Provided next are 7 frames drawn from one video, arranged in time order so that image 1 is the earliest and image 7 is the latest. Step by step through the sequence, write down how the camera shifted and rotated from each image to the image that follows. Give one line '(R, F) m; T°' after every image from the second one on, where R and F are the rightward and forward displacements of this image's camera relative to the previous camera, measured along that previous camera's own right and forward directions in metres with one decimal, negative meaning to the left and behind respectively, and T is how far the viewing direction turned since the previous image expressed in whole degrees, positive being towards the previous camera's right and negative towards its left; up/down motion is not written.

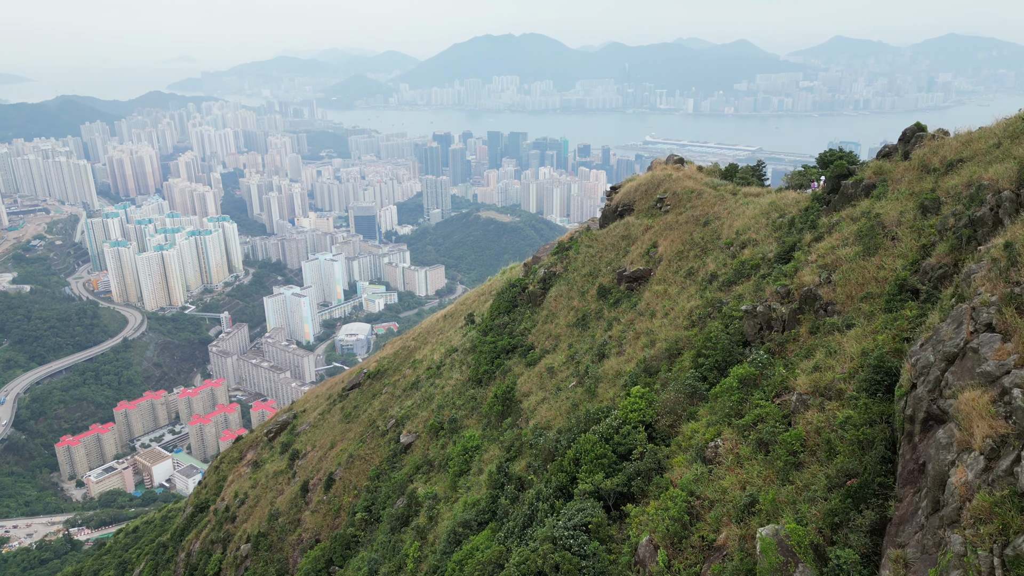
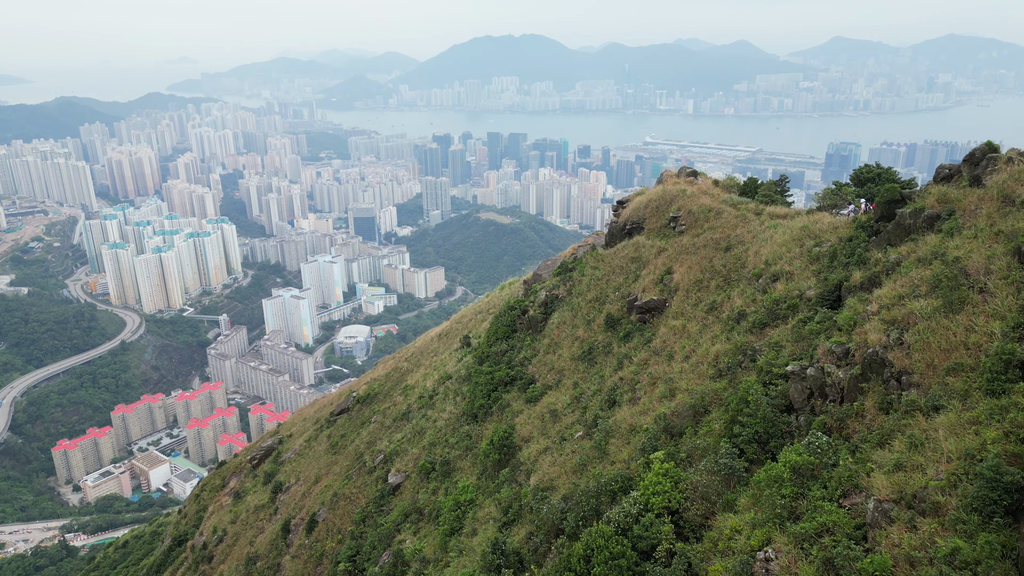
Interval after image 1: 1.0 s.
(0.0, +0.3) m; 0°
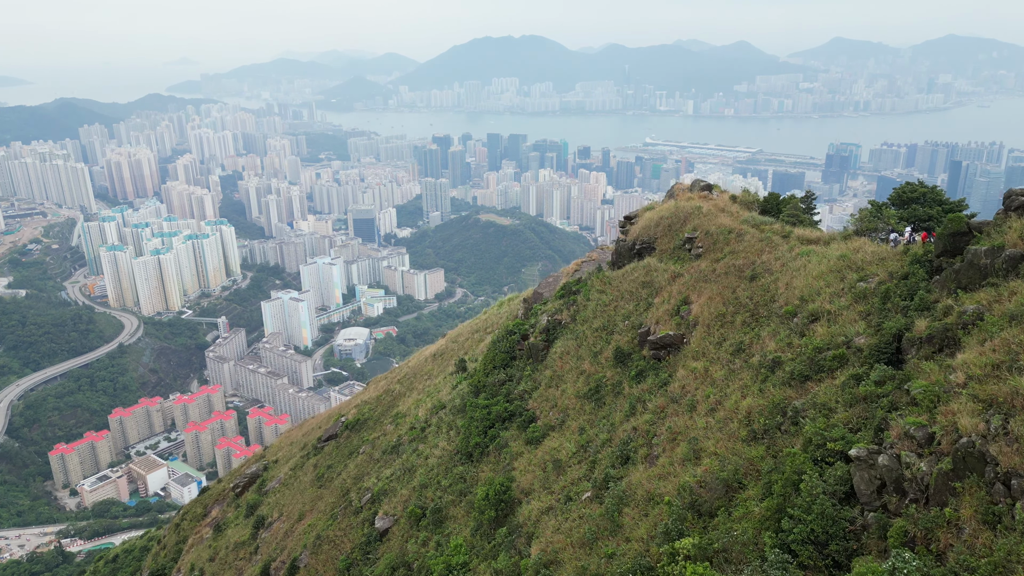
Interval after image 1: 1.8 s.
(0.0, +0.3) m; 0°
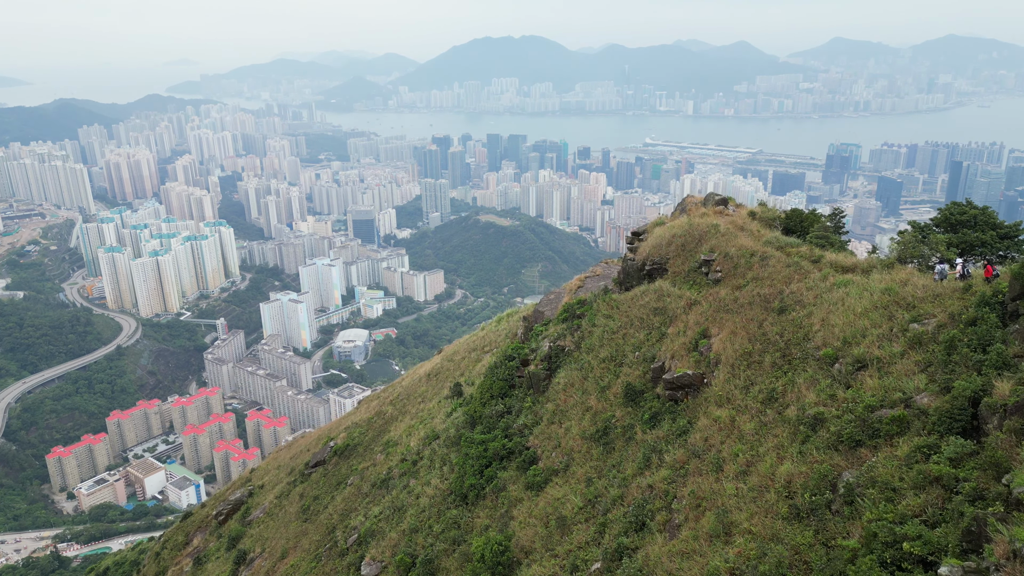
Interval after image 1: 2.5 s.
(0.0, +0.3) m; 0°
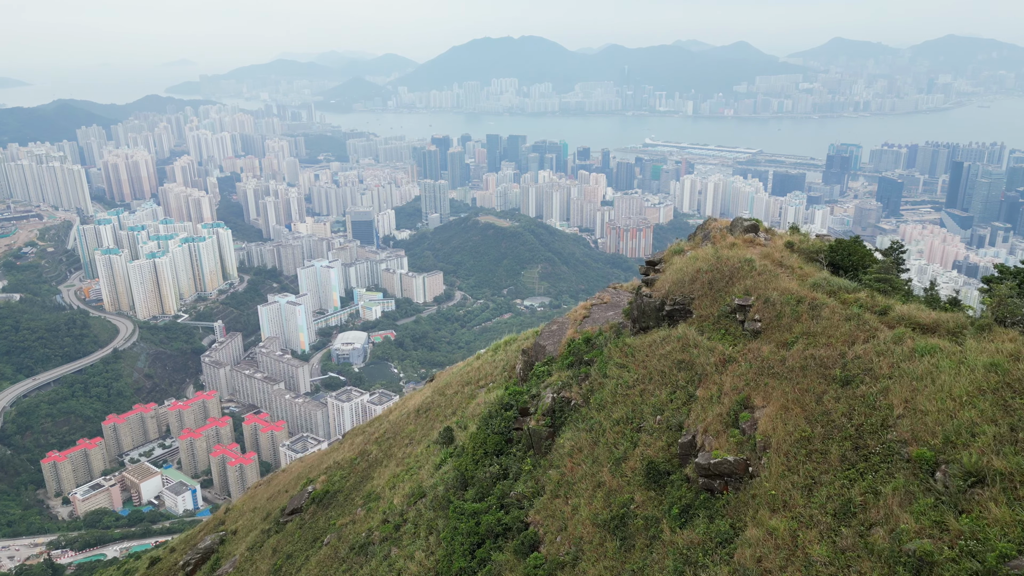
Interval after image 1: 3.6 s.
(0.0, +0.5) m; 0°
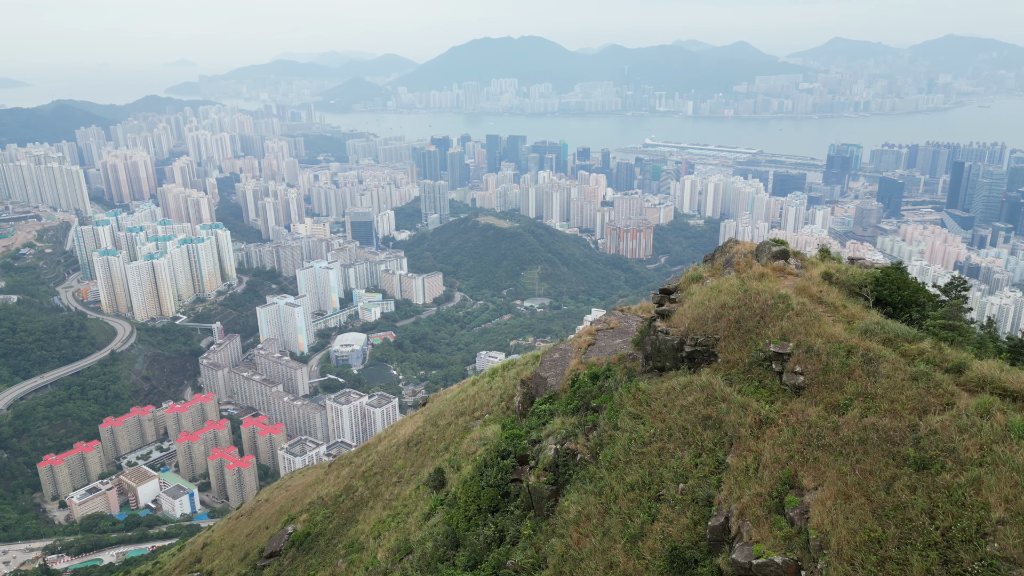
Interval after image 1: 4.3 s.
(0.0, +0.3) m; 0°
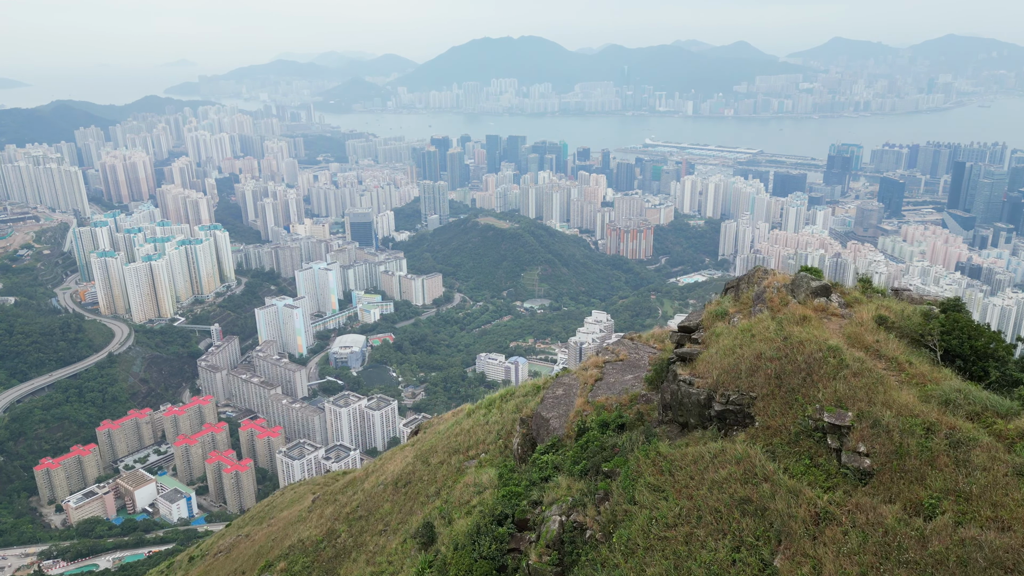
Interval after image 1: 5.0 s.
(0.0, +0.4) m; 0°
